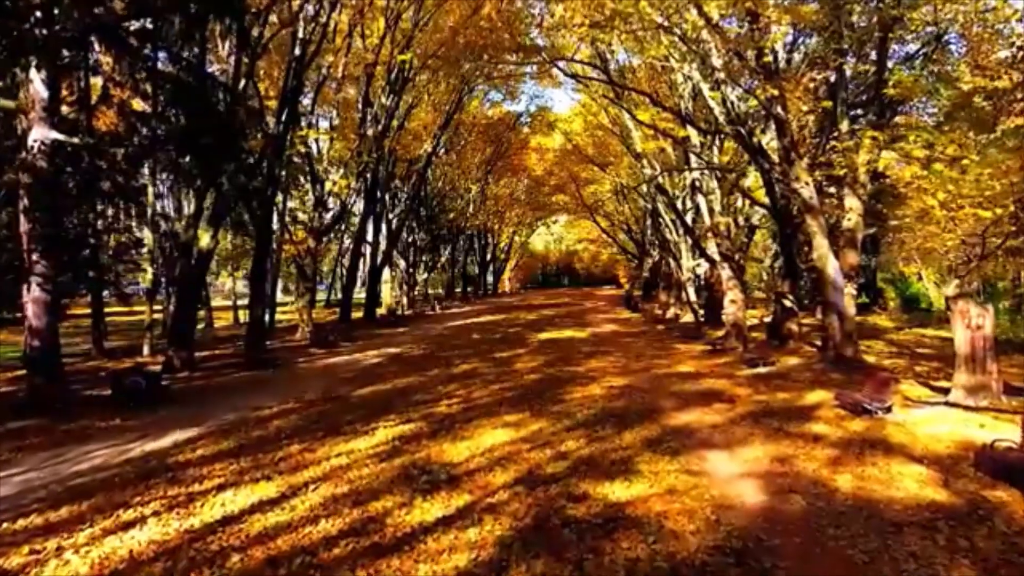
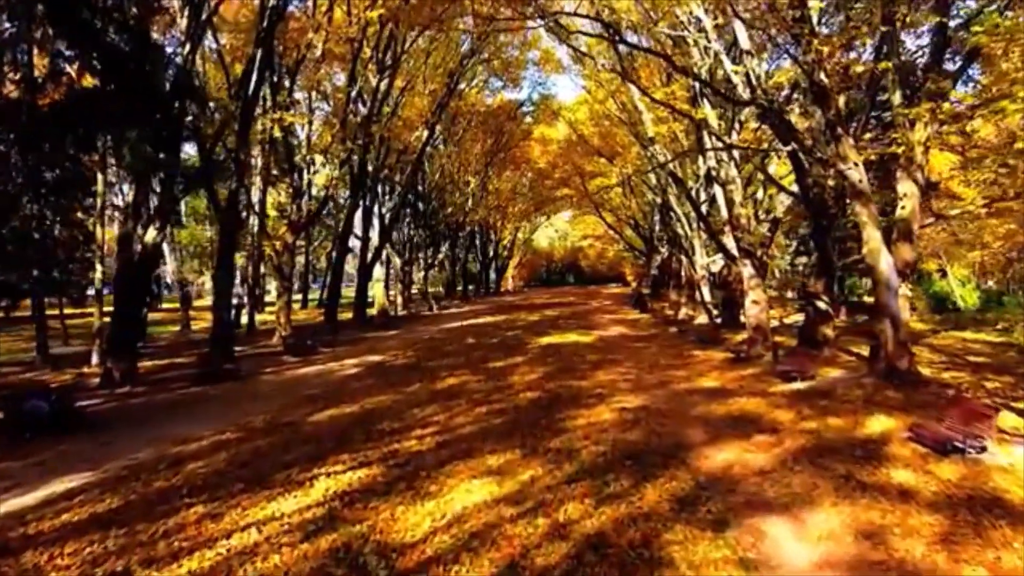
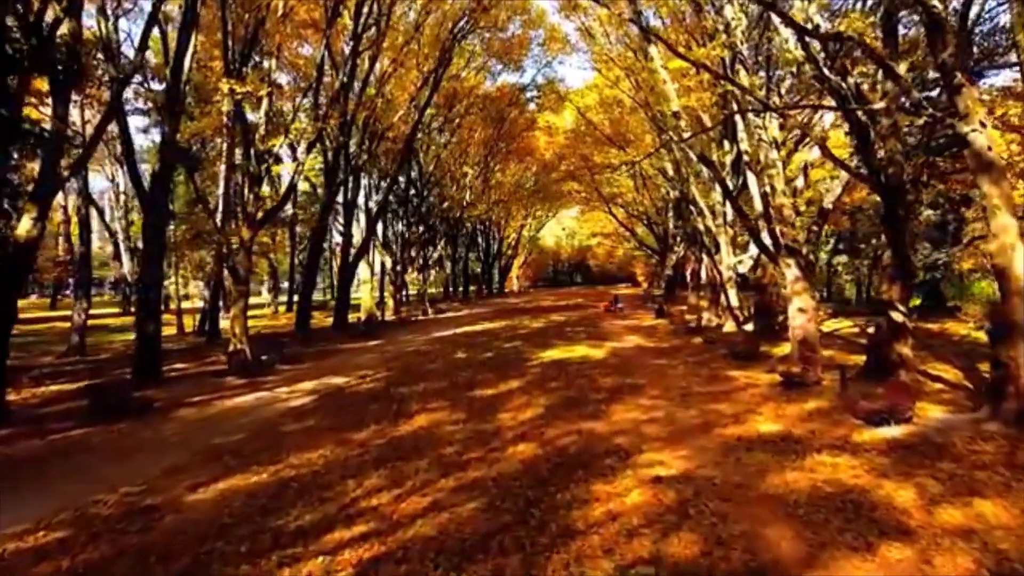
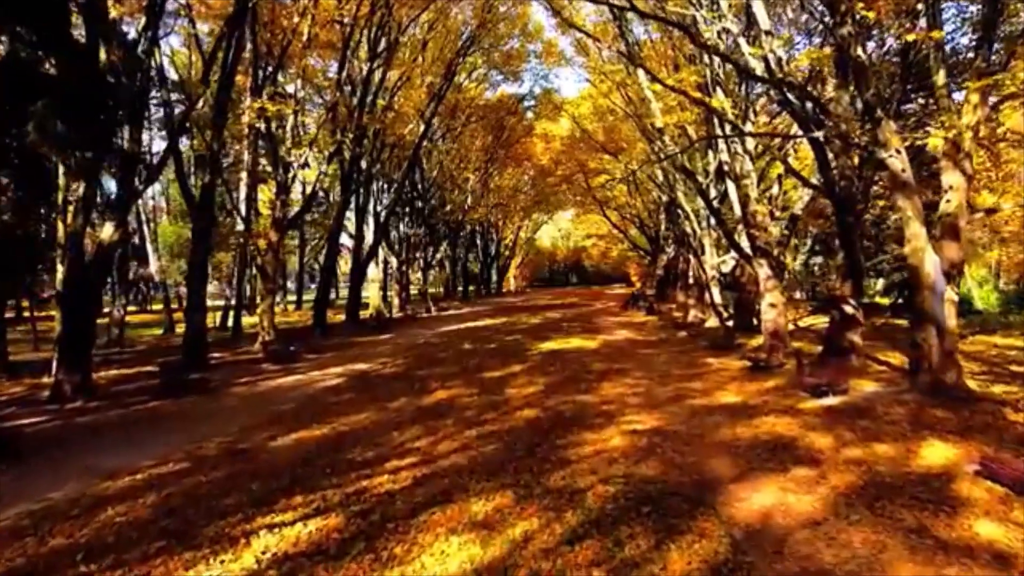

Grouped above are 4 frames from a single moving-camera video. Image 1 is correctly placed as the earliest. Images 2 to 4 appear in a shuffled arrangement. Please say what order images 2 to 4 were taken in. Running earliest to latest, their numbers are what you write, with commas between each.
2, 4, 3
